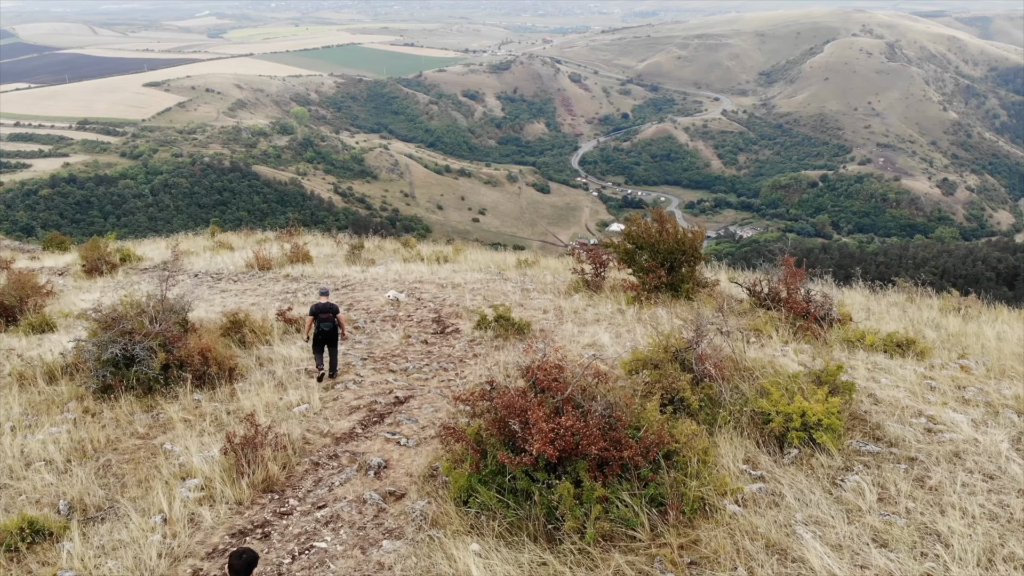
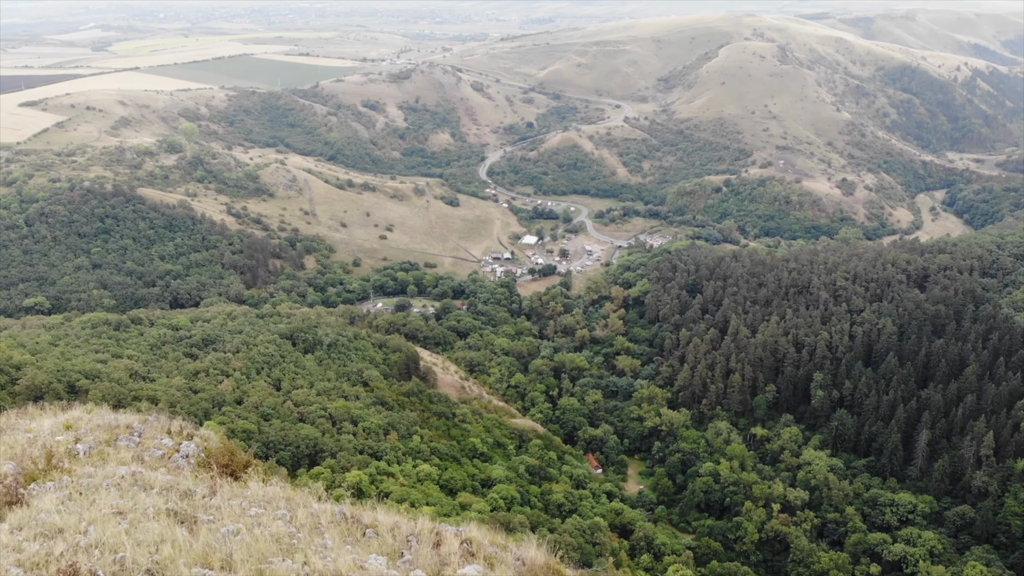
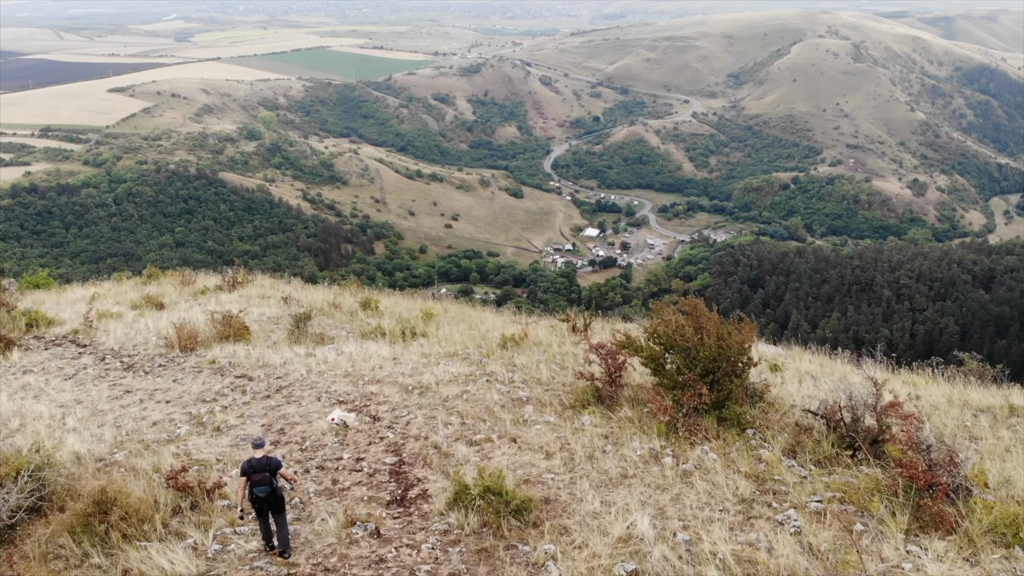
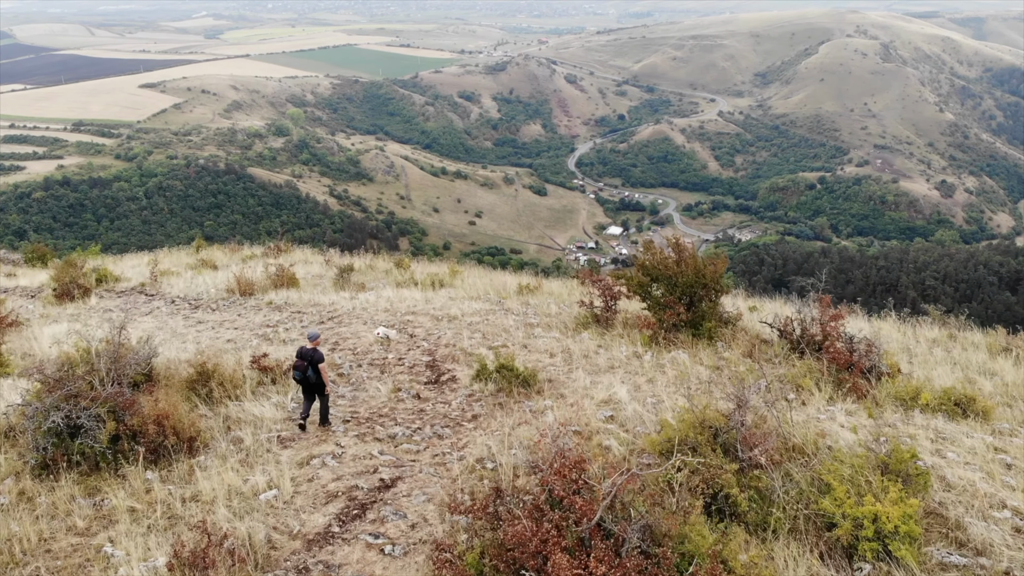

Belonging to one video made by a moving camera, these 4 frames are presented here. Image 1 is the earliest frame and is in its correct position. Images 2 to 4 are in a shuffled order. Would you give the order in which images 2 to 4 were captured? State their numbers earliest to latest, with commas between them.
4, 3, 2
